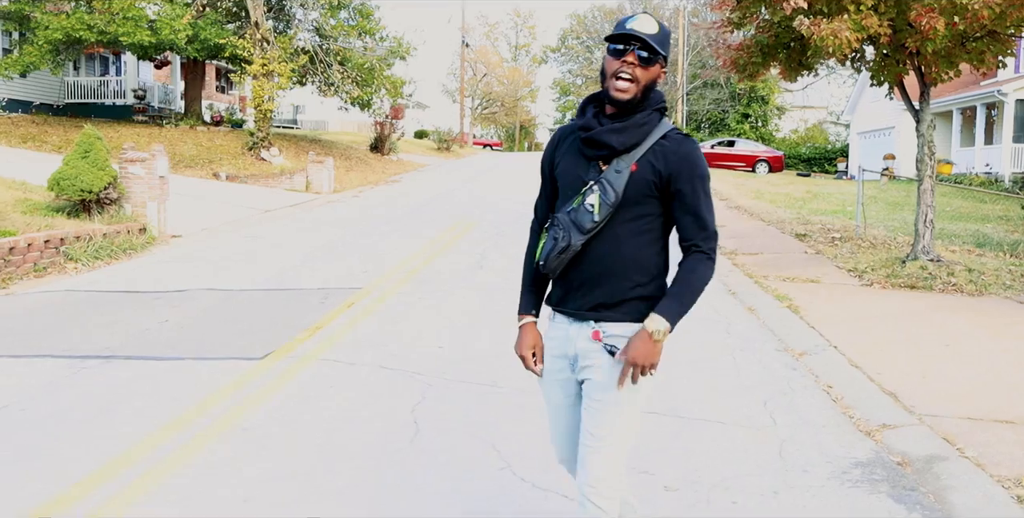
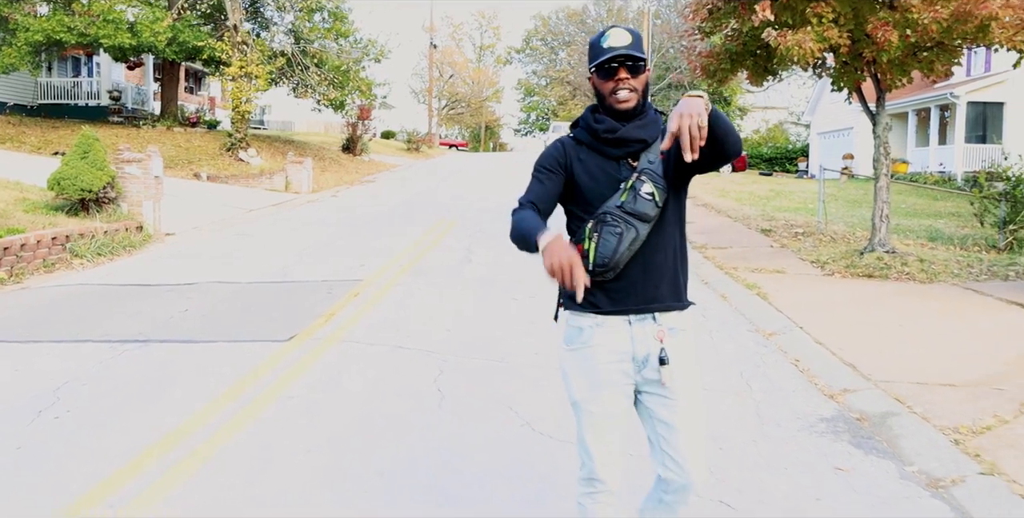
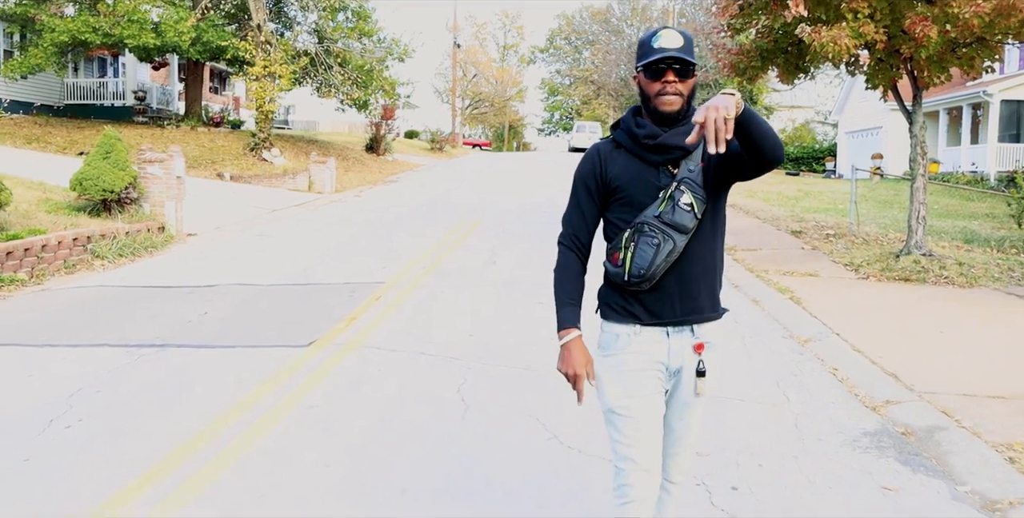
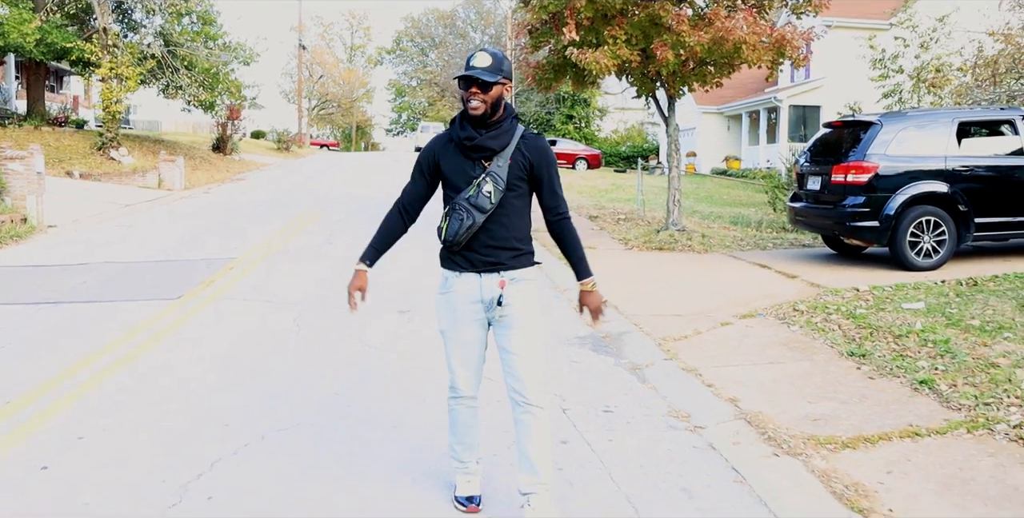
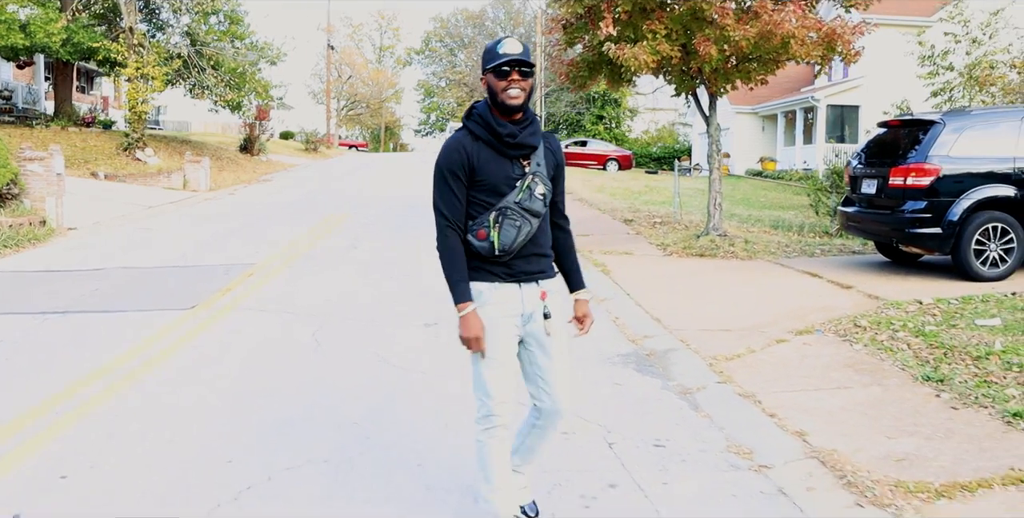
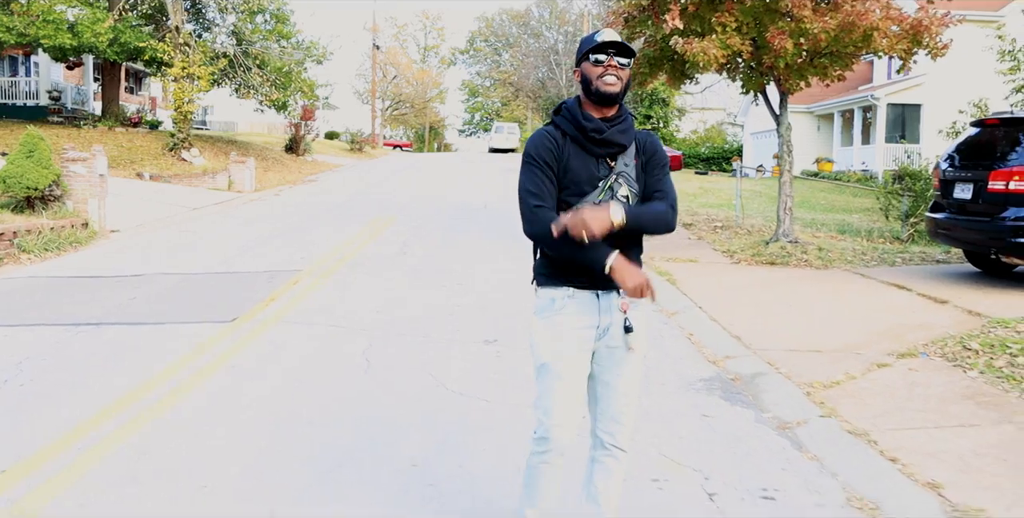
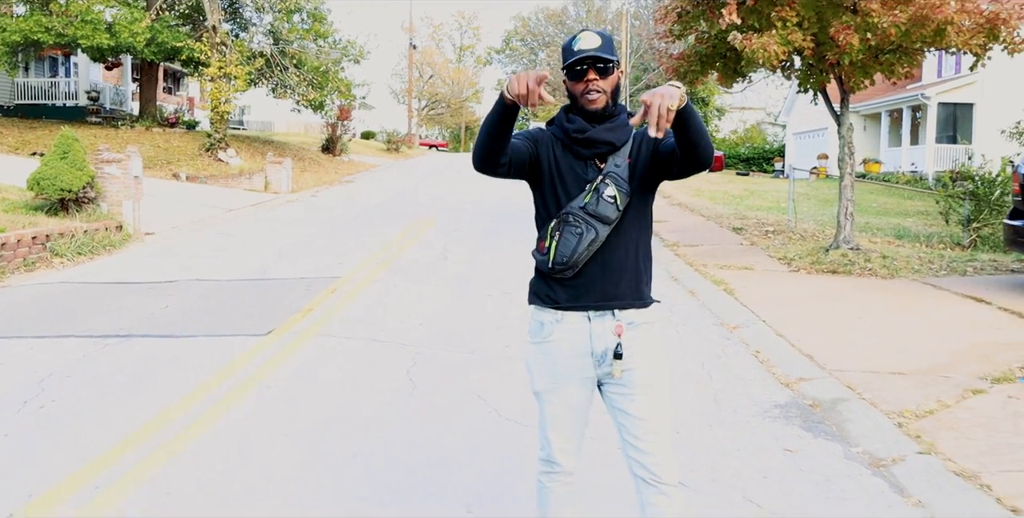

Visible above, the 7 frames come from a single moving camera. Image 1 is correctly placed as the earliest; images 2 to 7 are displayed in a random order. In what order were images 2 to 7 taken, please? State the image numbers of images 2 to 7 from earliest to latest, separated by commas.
3, 2, 7, 6, 5, 4
